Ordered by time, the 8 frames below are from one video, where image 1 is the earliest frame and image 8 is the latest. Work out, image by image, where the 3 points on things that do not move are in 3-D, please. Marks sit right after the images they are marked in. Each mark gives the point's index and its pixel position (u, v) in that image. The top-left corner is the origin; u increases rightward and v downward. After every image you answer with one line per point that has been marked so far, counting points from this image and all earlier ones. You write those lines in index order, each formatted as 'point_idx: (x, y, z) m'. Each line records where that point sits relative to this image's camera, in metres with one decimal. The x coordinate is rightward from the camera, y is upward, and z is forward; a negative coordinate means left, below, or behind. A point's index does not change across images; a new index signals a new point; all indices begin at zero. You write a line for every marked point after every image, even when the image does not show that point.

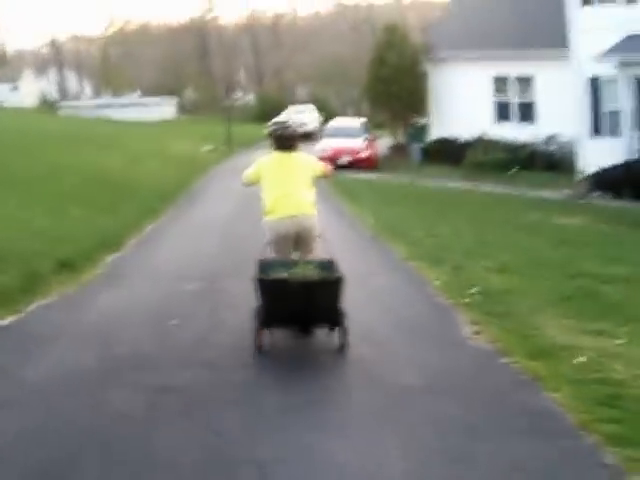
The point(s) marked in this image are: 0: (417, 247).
0: (+1.2, 0.0, +13.6) m
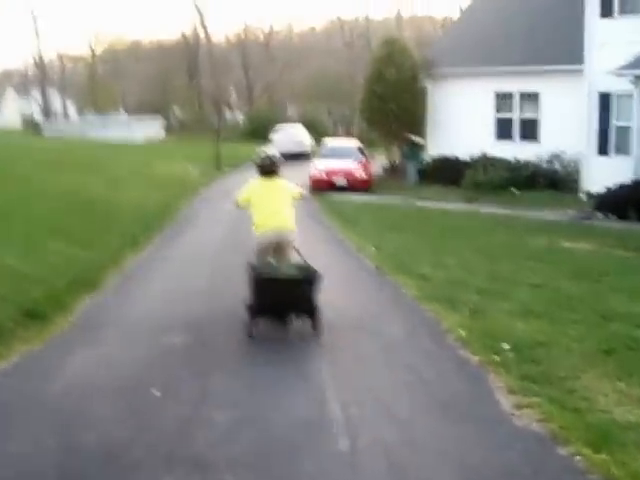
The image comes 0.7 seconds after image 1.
0: (+1.2, -0.4, +12.3) m
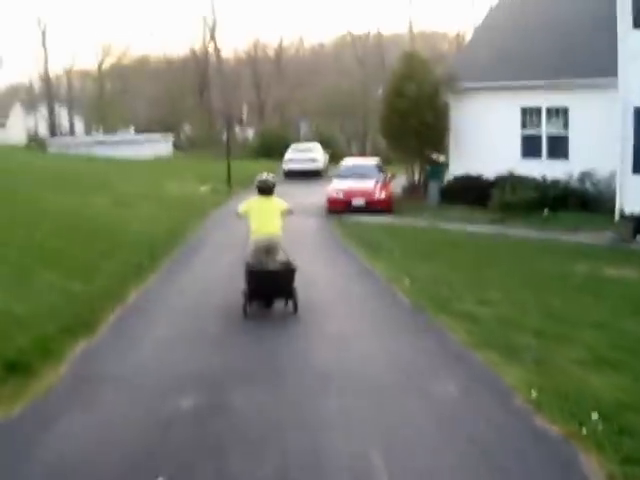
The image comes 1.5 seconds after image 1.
0: (+1.5, -0.7, +10.7) m
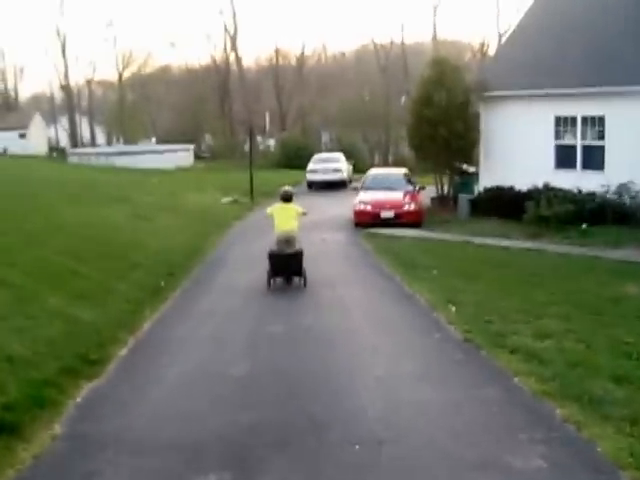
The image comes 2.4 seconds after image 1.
0: (+1.8, -0.9, +9.3) m
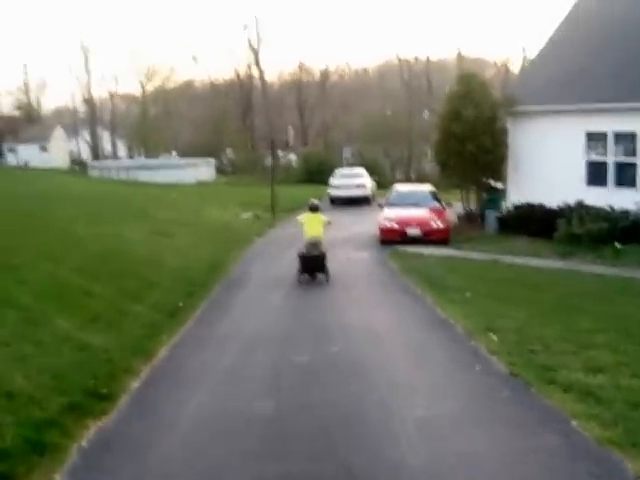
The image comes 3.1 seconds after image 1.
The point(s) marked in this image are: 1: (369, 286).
0: (+2.0, -1.1, +8.4) m
1: (+0.8, -0.8, +19.0) m
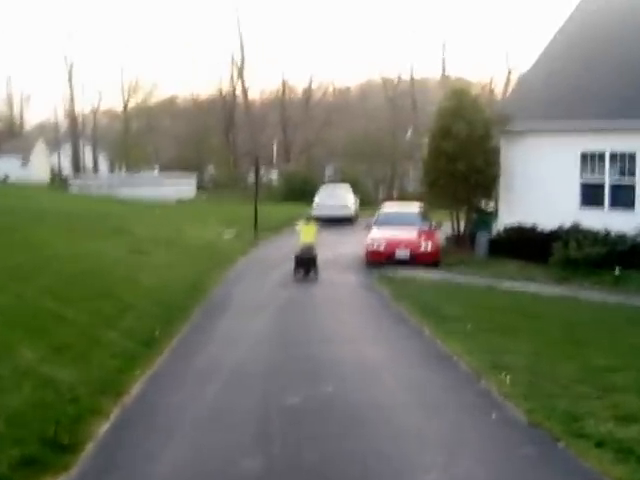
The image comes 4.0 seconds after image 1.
0: (+2.0, -1.4, +7.2) m
1: (+0.6, -1.1, +17.8) m
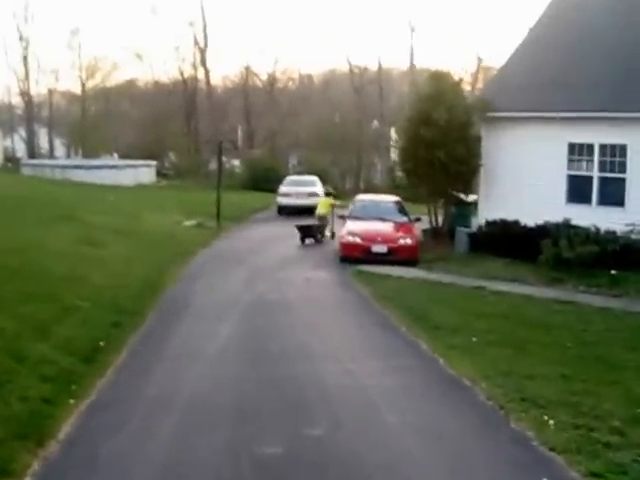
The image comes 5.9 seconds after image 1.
0: (+2.0, -1.4, +4.9) m
1: (+0.3, -1.1, +15.4) m
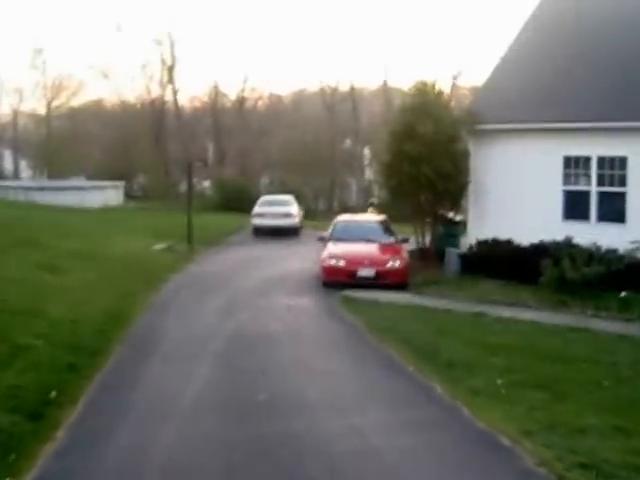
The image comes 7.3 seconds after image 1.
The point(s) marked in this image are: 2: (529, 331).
0: (+2.2, -1.5, +2.8) m
1: (+0.2, -1.3, +13.4) m
2: (+3.1, -1.3, +17.0) m
